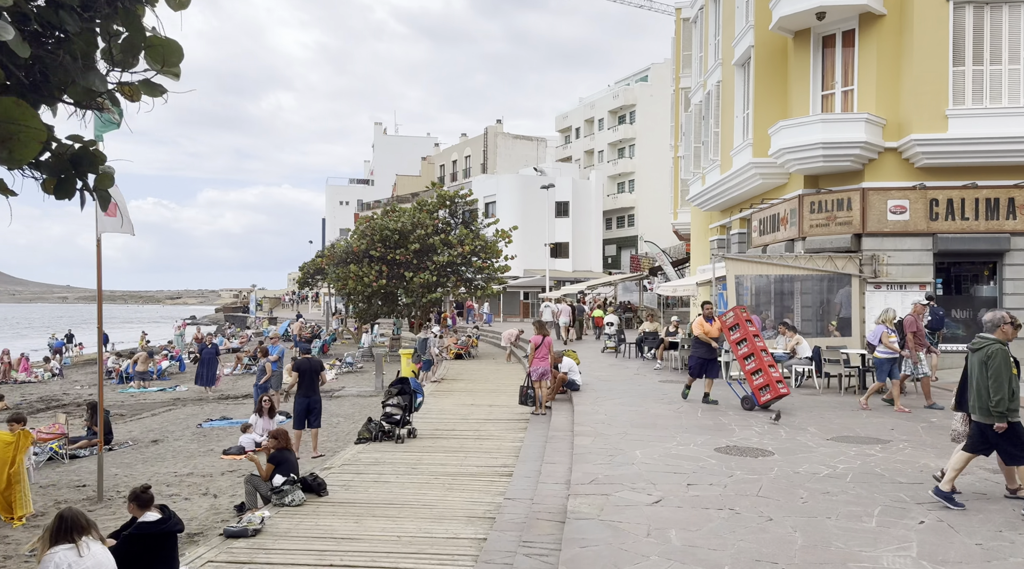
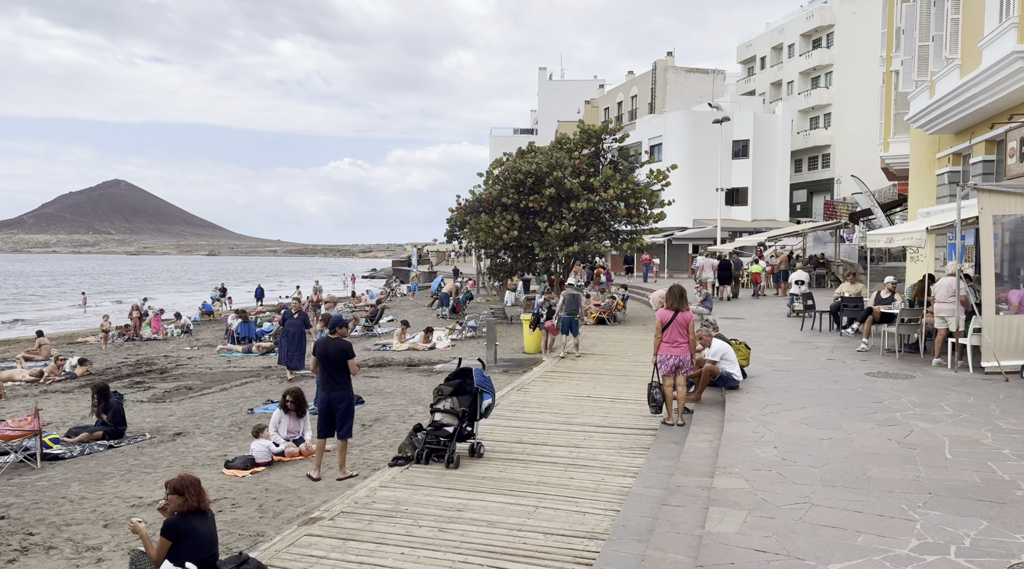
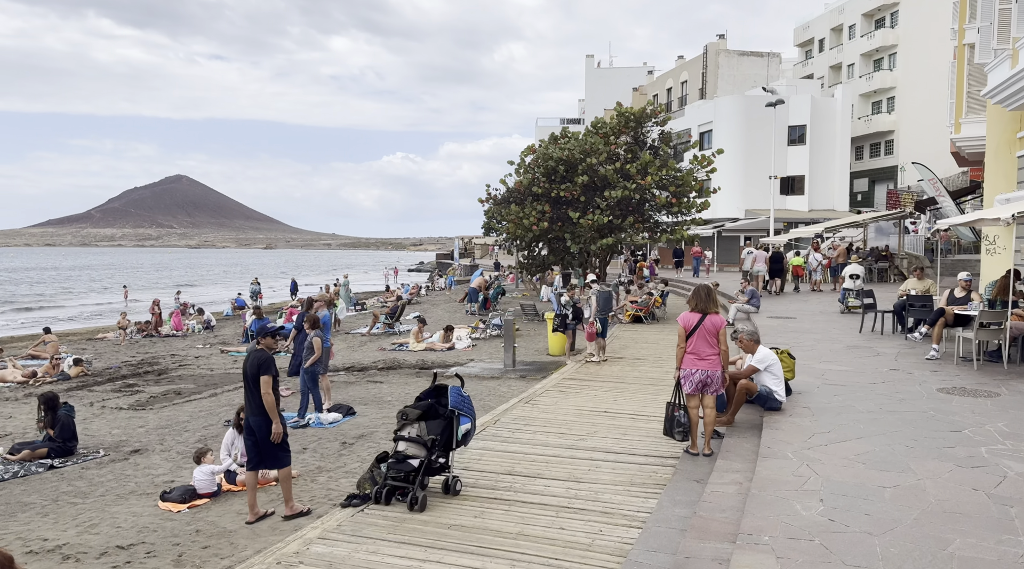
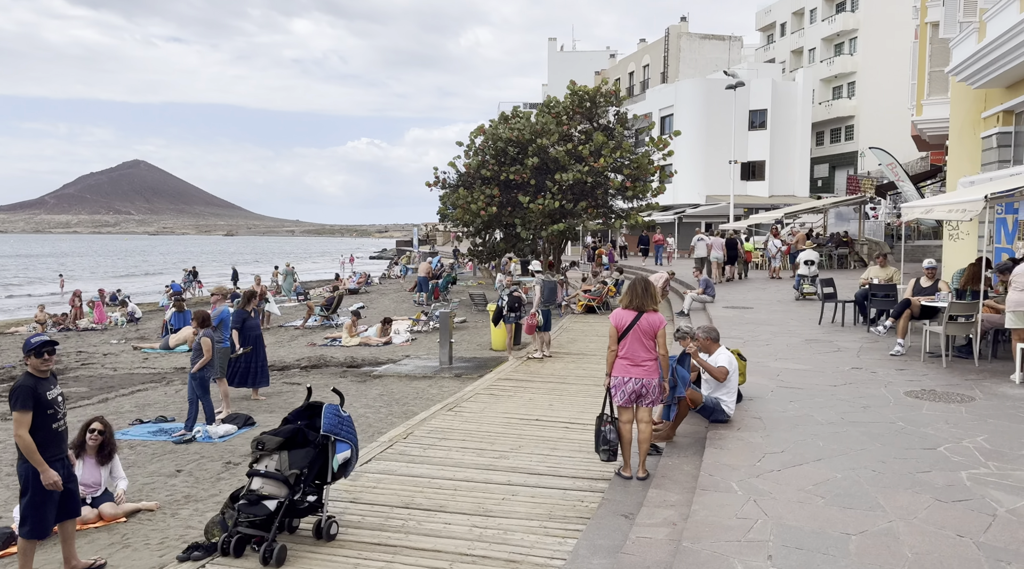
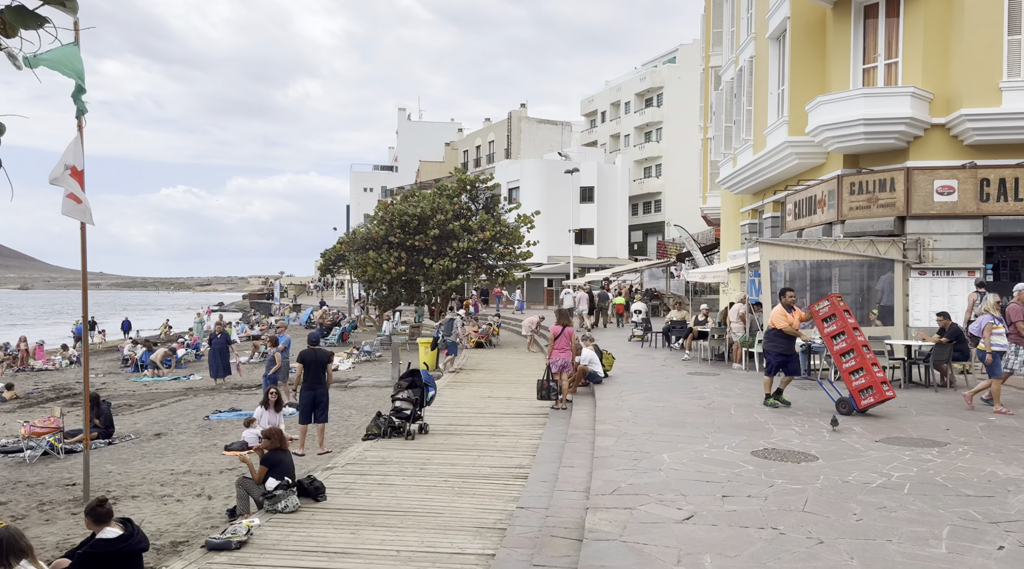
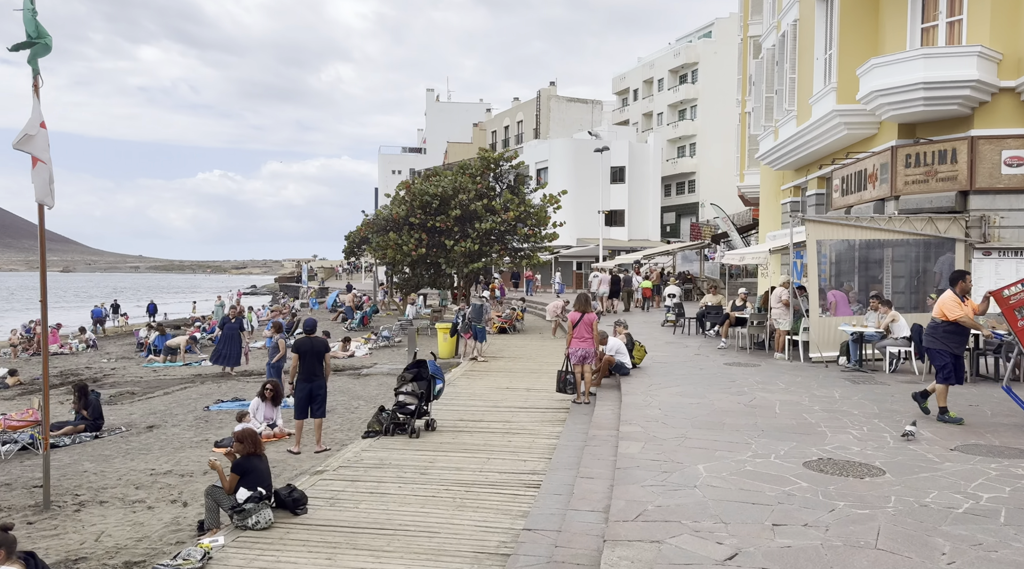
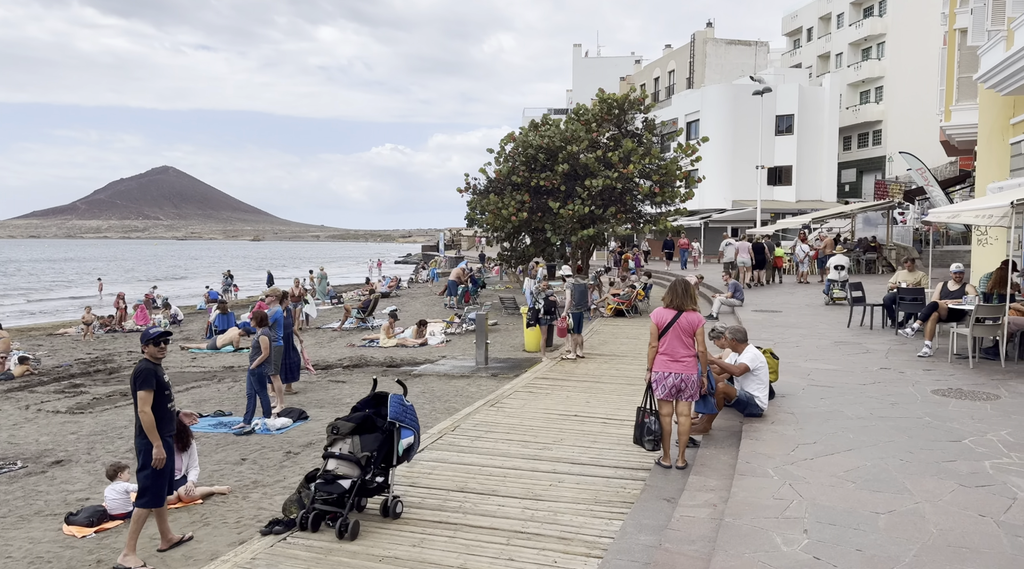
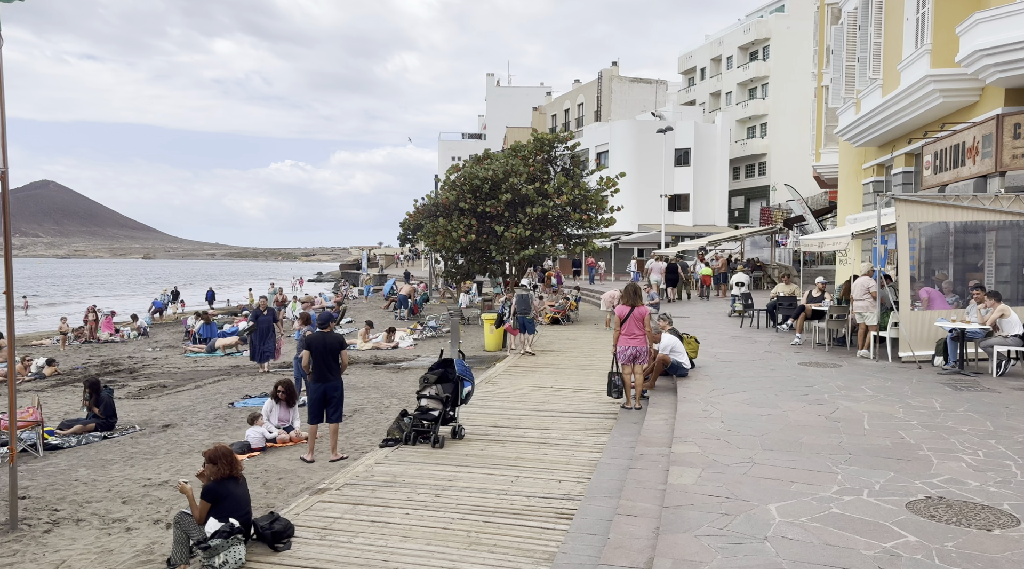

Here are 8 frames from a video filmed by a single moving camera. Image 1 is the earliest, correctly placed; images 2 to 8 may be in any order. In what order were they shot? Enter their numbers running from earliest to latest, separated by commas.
5, 6, 8, 2, 3, 7, 4
